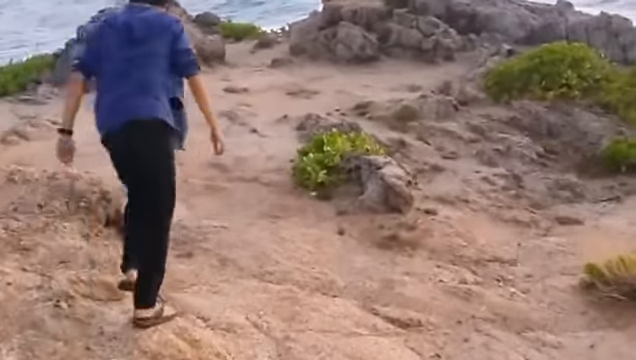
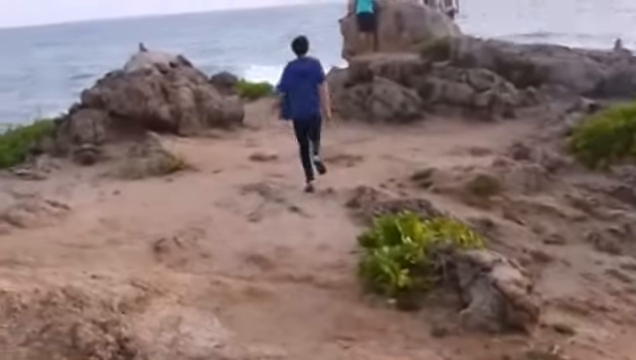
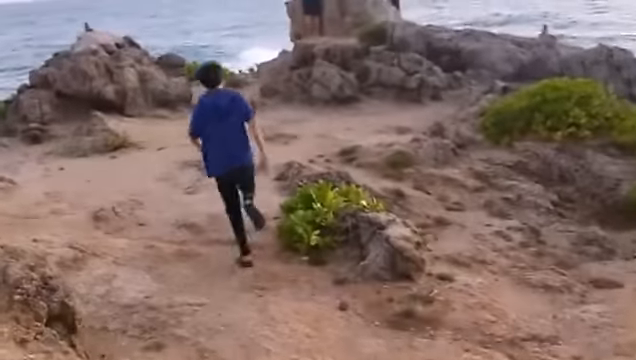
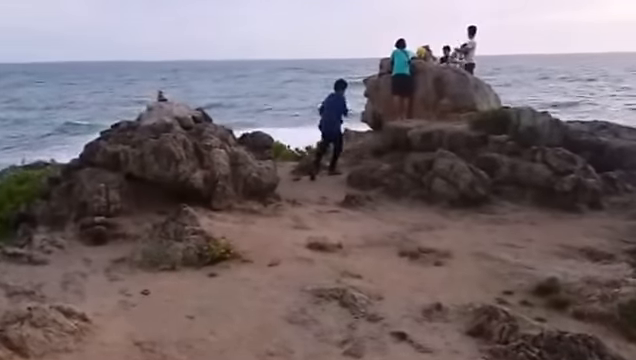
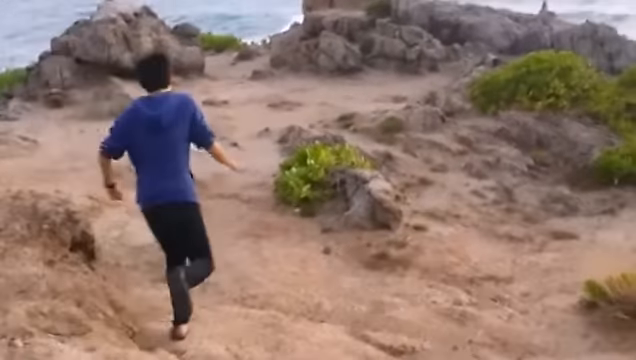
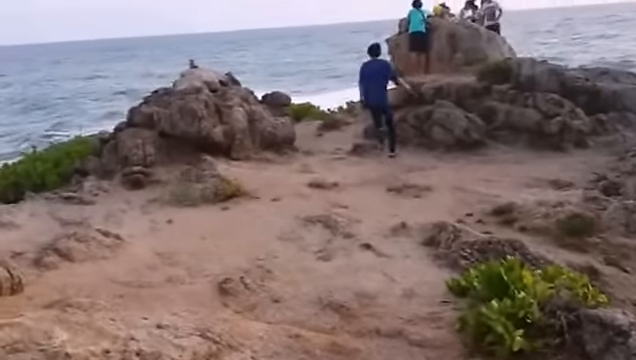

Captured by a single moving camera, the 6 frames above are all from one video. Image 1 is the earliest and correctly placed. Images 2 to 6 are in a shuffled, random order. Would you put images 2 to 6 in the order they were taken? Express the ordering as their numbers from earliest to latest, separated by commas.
5, 3, 2, 6, 4
